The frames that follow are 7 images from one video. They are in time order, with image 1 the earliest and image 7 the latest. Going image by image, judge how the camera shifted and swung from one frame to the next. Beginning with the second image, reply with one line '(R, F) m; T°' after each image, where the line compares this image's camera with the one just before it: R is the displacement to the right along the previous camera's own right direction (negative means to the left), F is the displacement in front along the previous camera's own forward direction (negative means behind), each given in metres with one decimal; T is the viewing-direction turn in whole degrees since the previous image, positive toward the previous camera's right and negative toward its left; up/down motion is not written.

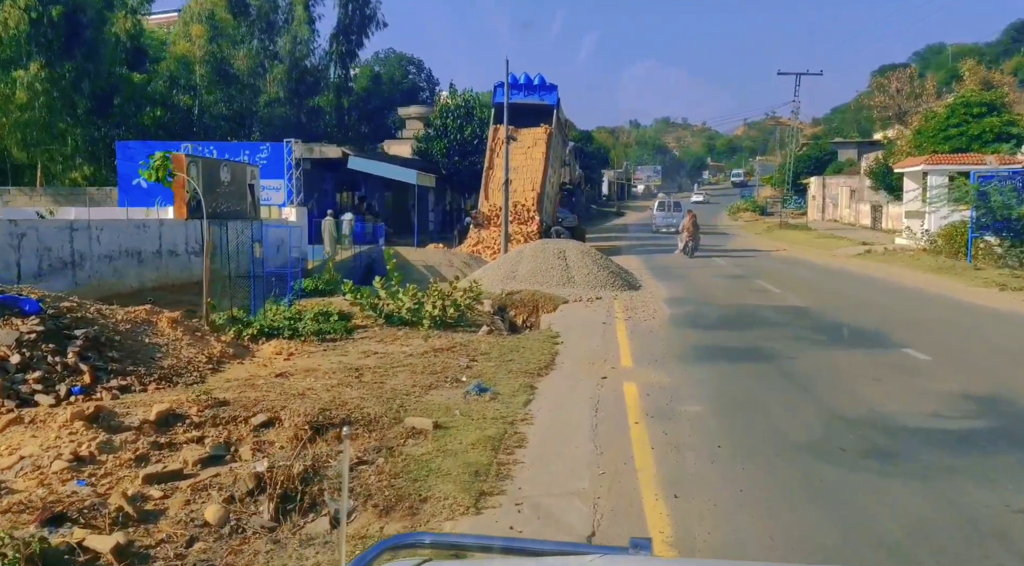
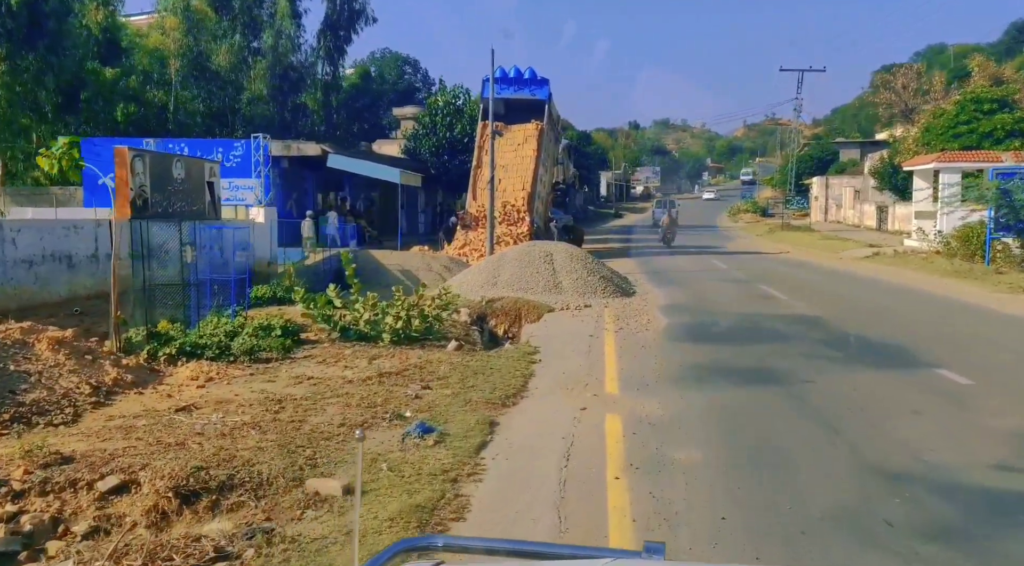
(+0.3, +1.9) m; 0°
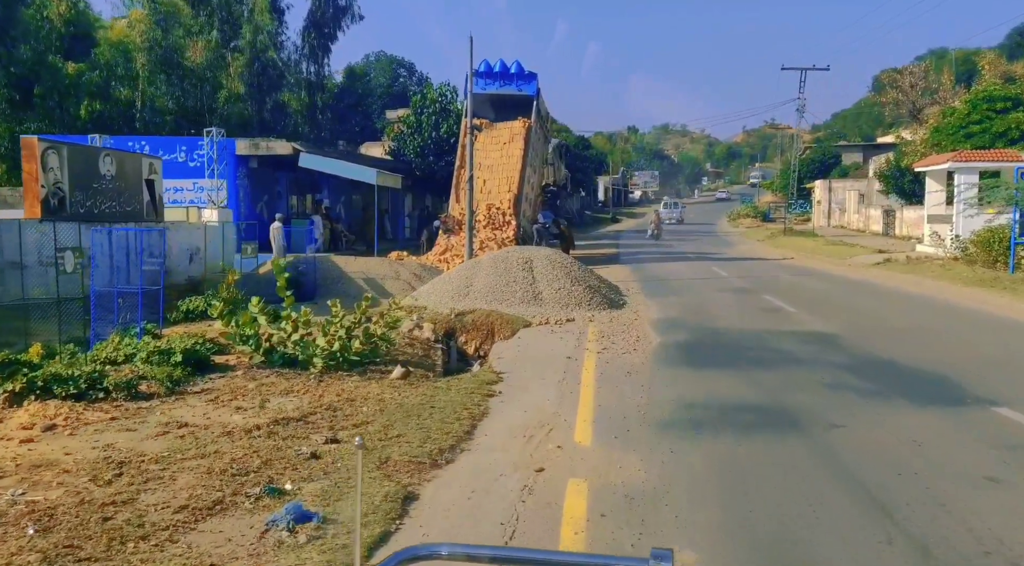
(+0.4, +2.3) m; 0°
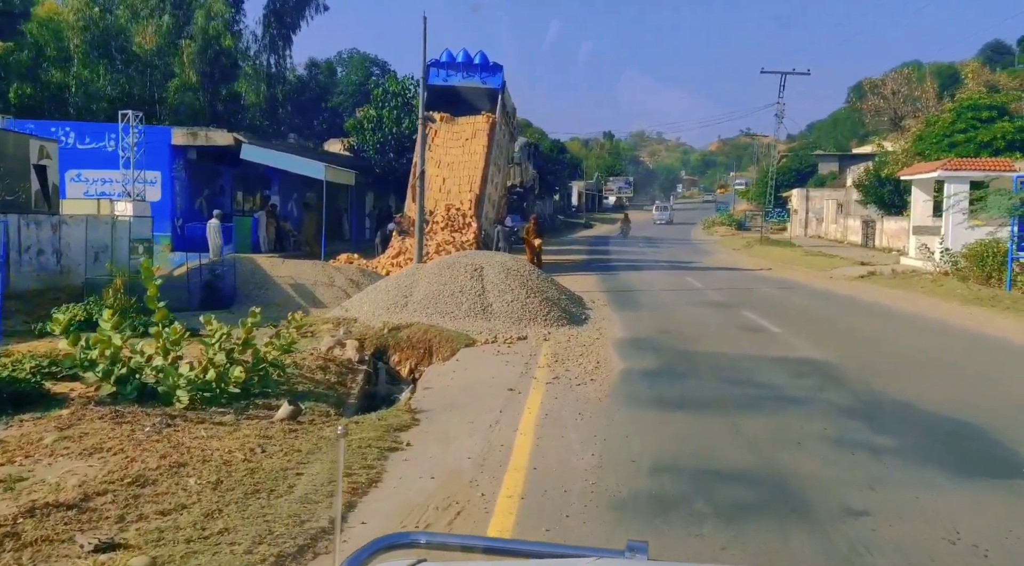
(+0.4, +2.4) m; +1°
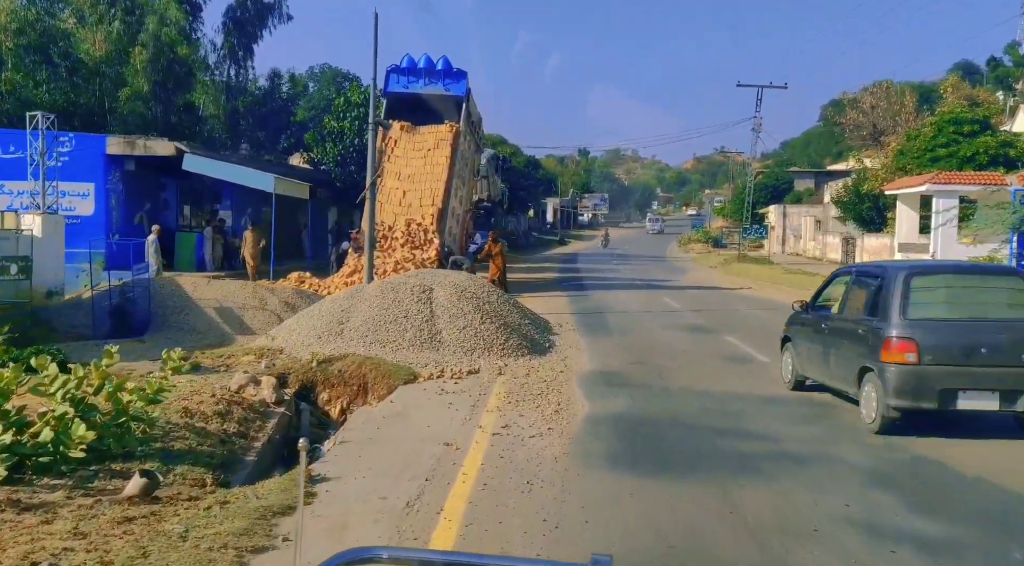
(+0.3, +2.0) m; +1°
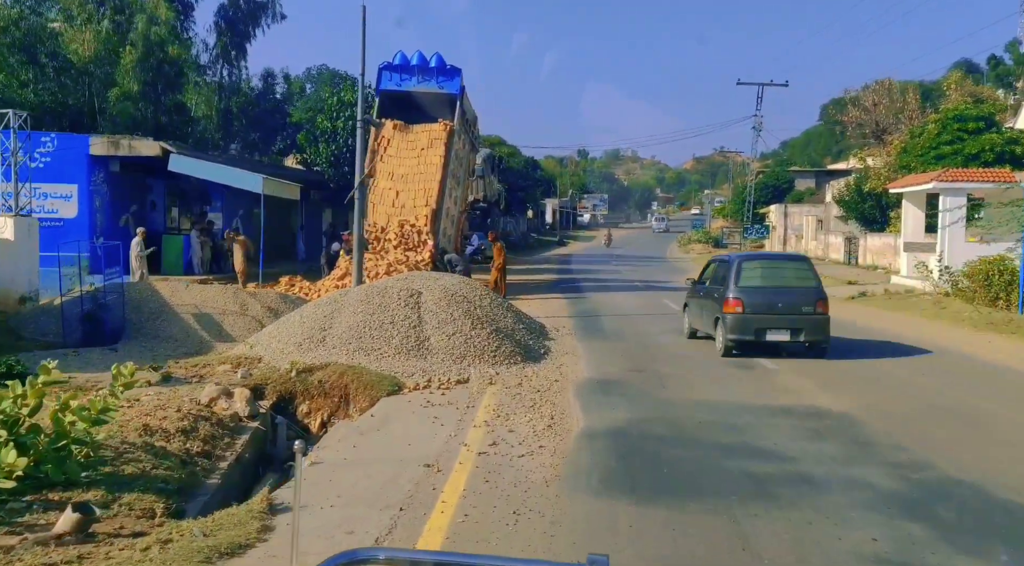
(+0.1, +0.8) m; 0°
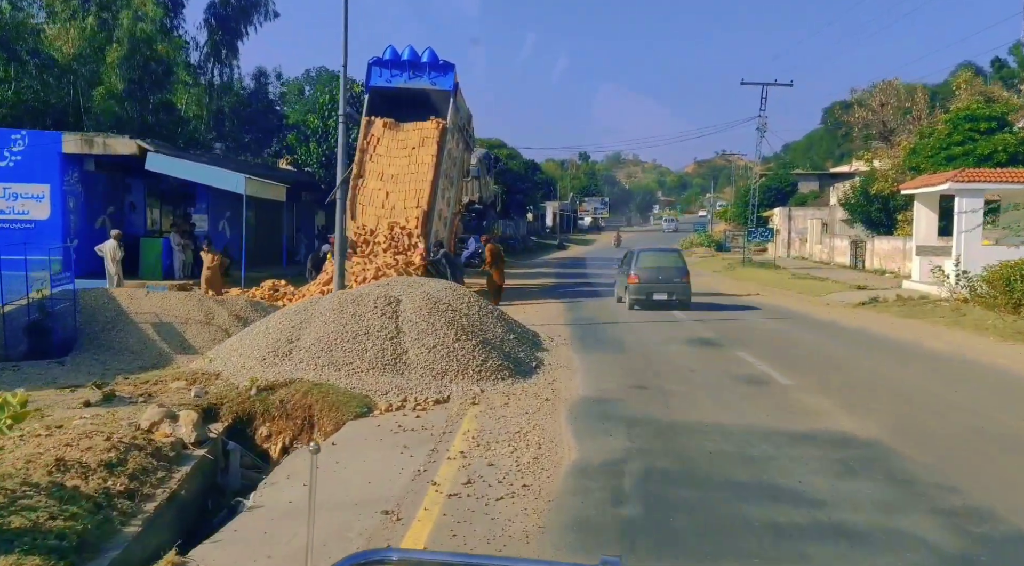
(+0.2, +1.3) m; 0°
